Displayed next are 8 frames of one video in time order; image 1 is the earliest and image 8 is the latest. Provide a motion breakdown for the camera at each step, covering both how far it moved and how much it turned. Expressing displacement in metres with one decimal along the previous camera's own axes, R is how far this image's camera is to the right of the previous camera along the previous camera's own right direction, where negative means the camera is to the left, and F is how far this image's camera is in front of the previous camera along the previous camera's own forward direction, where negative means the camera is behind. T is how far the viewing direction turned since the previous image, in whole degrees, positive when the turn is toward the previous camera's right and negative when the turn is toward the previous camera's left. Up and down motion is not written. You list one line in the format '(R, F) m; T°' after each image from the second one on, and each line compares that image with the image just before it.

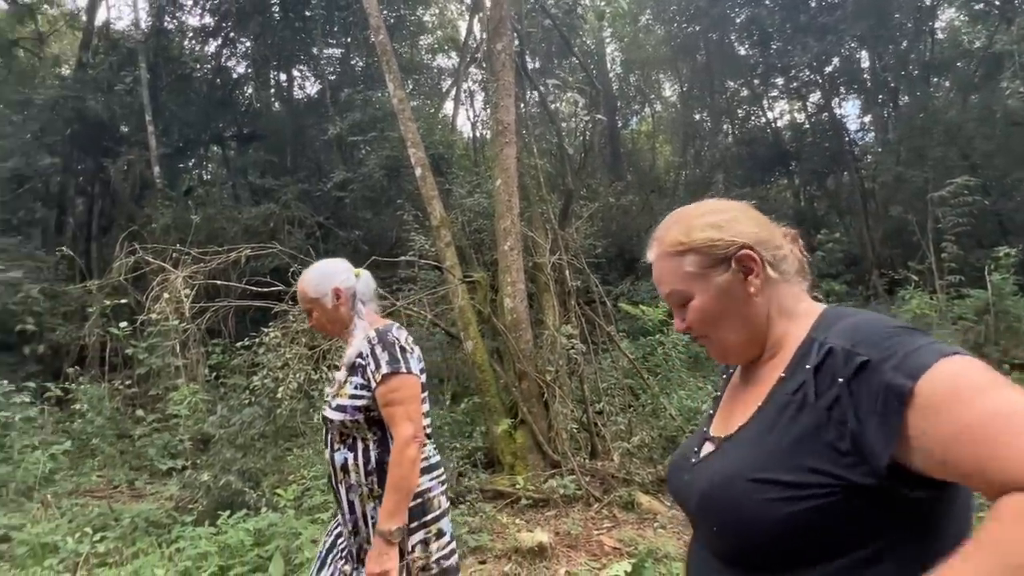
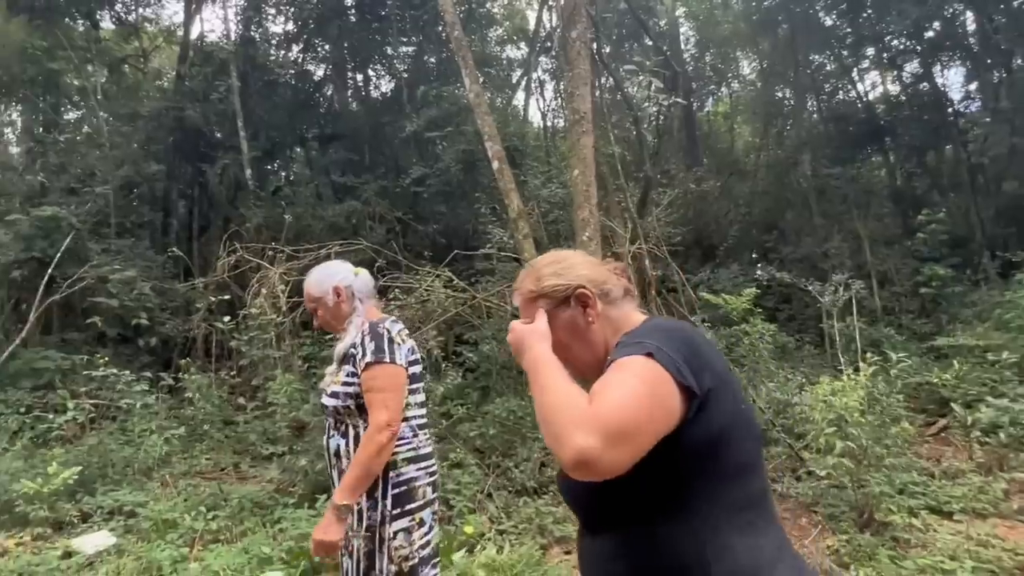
(-0.1, 0.0) m; -7°
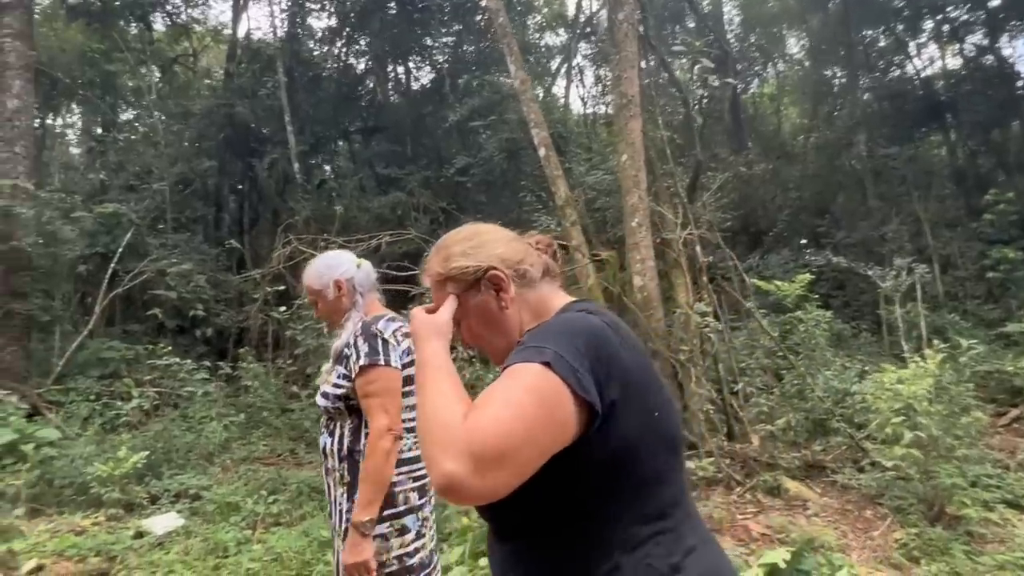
(-0.1, 0.0) m; -4°
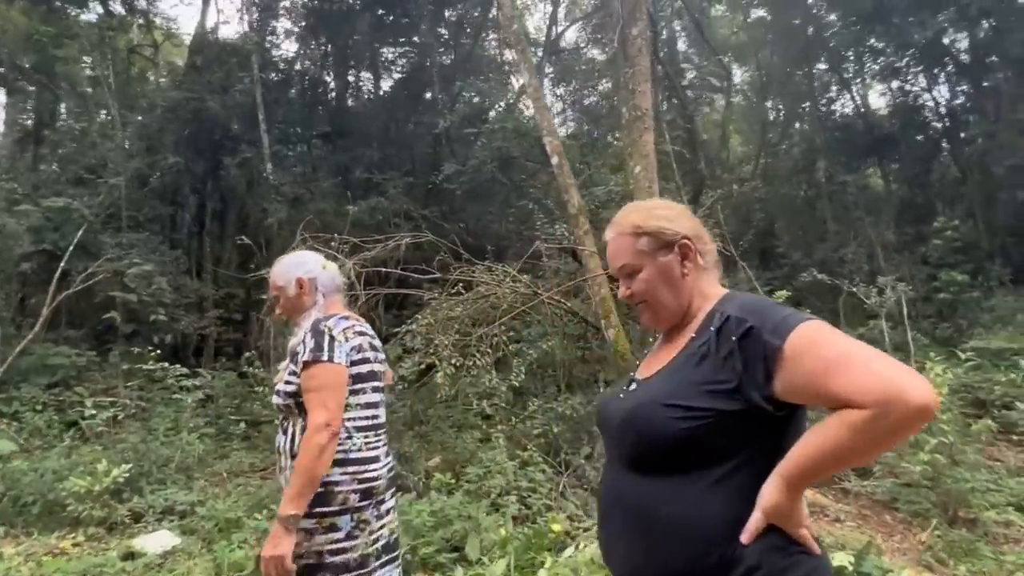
(-0.8, +0.1) m; +6°
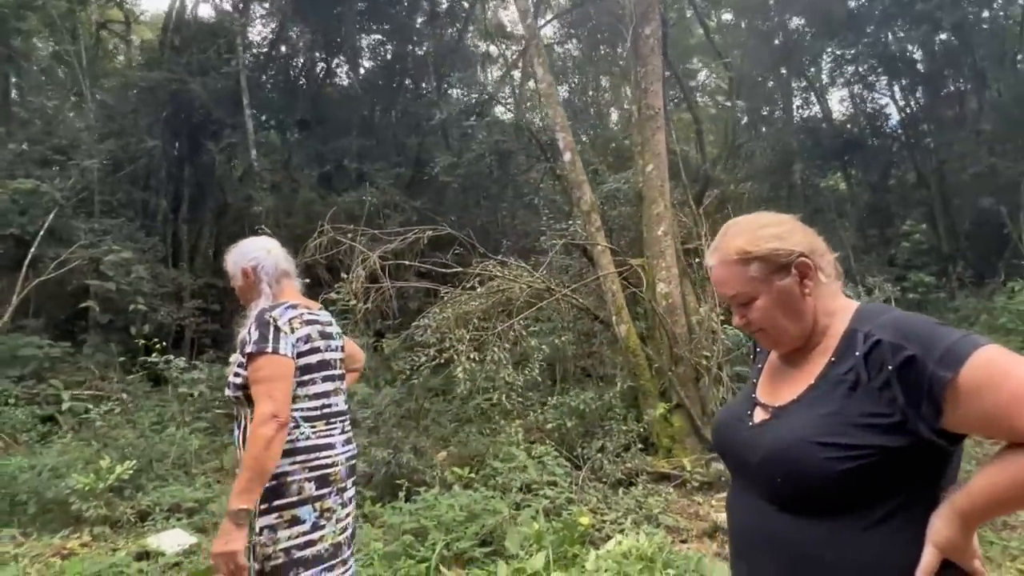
(-0.6, 0.0) m; +4°
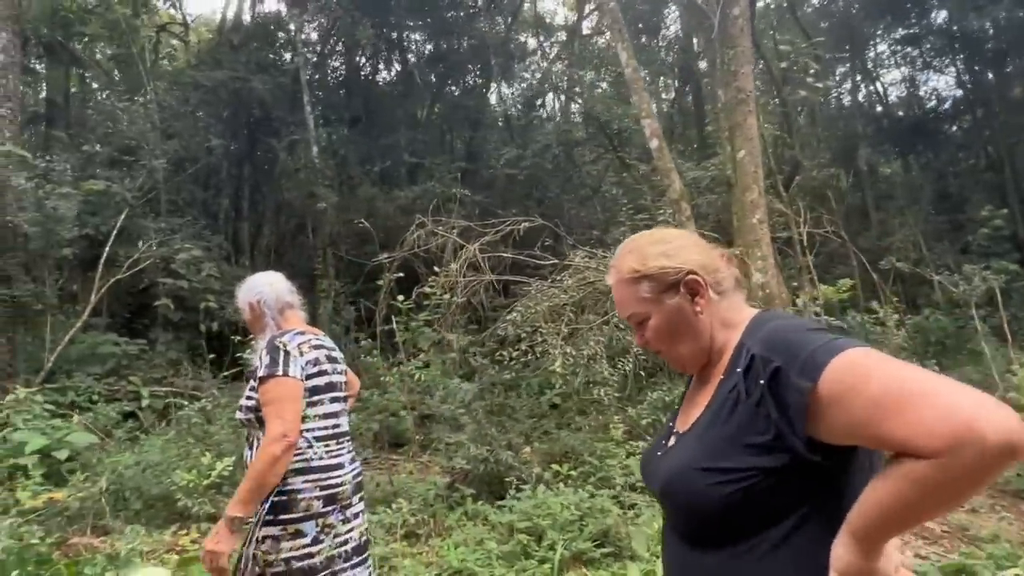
(-0.6, +0.1) m; -3°
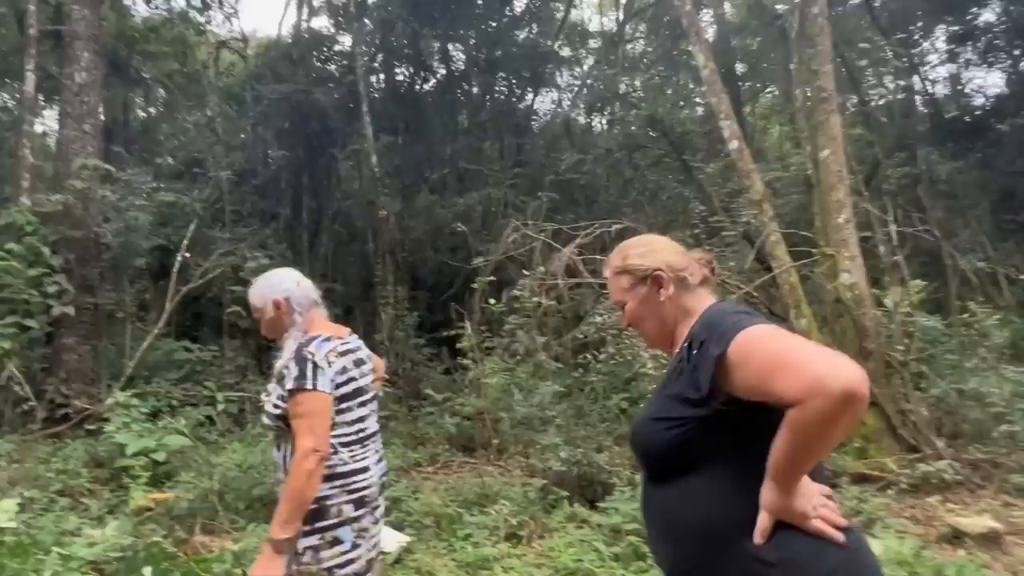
(-0.6, 0.0) m; -2°
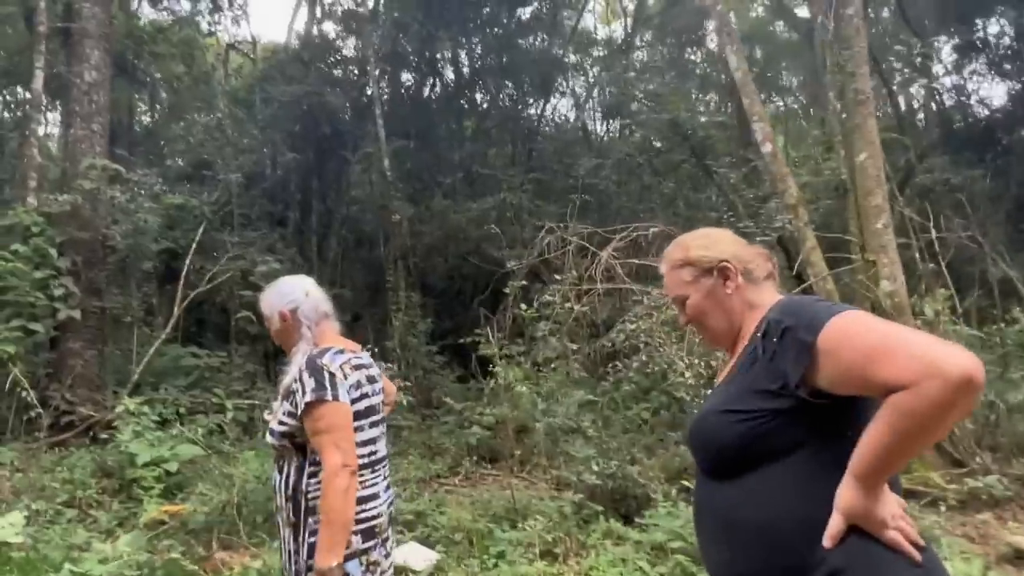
(-0.3, +0.2) m; 0°
